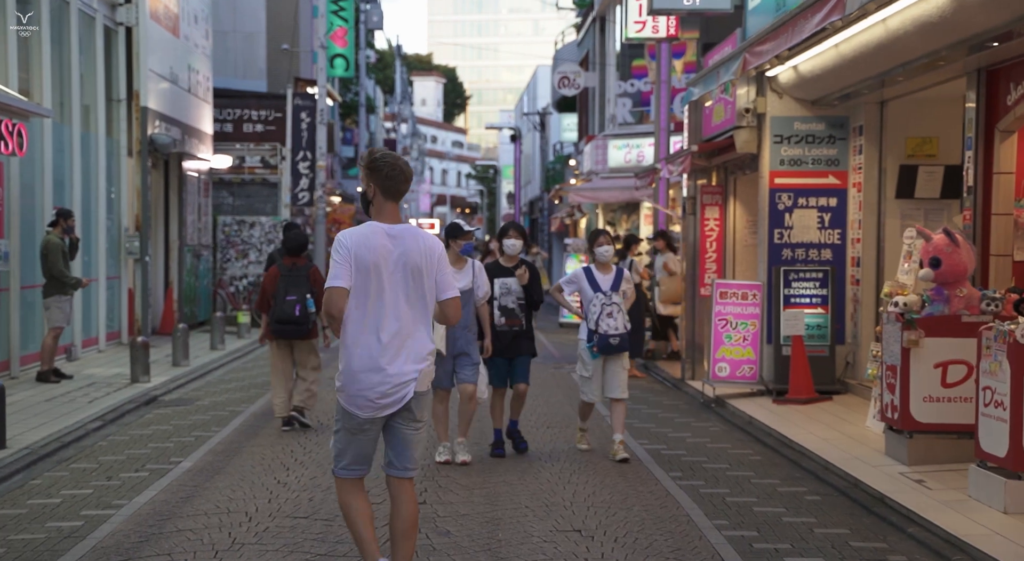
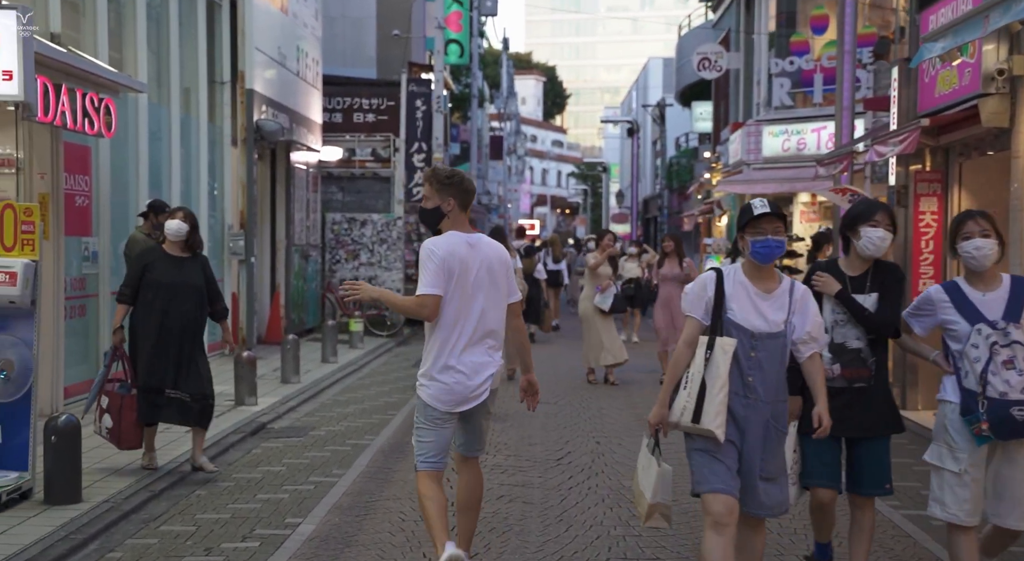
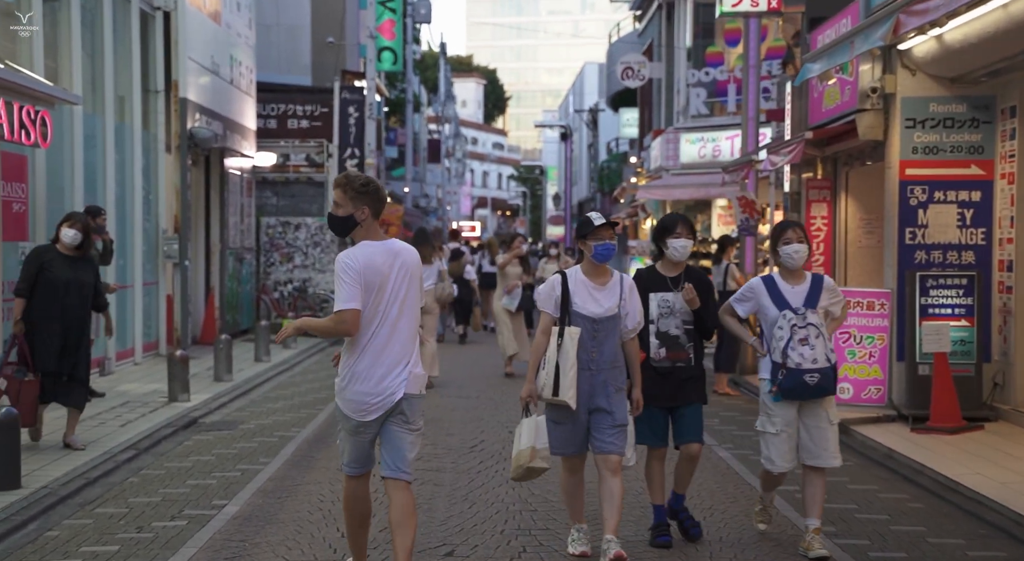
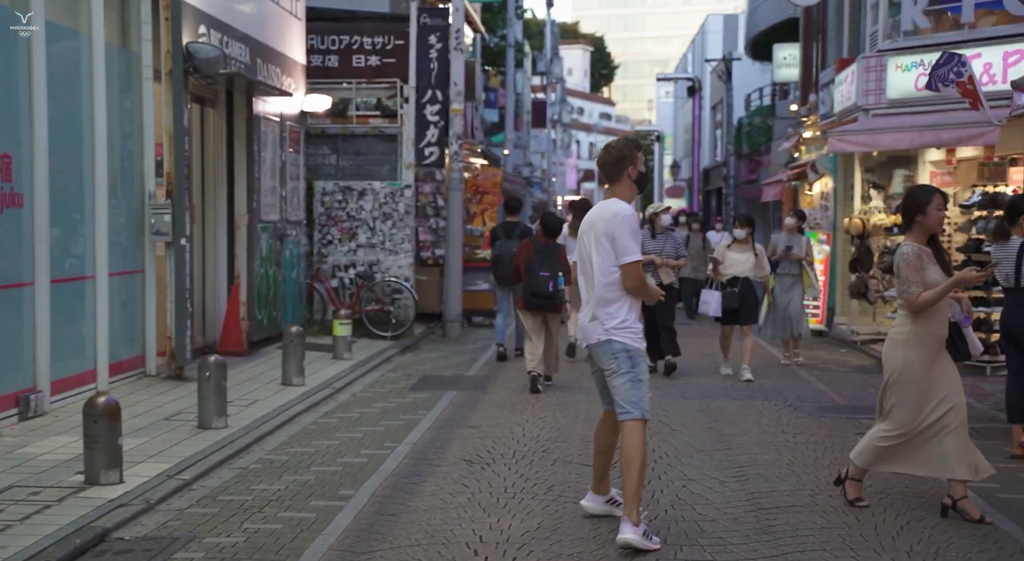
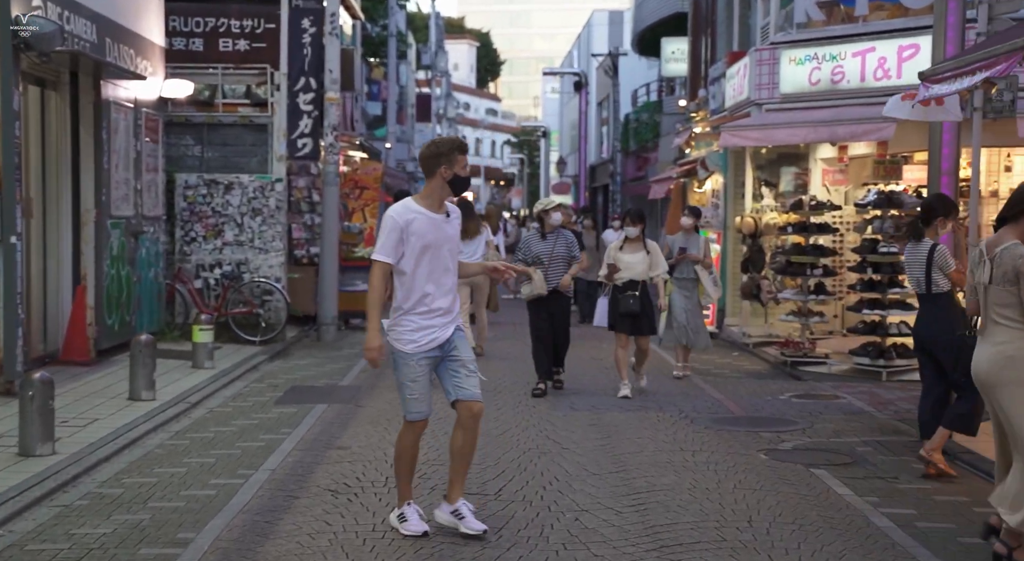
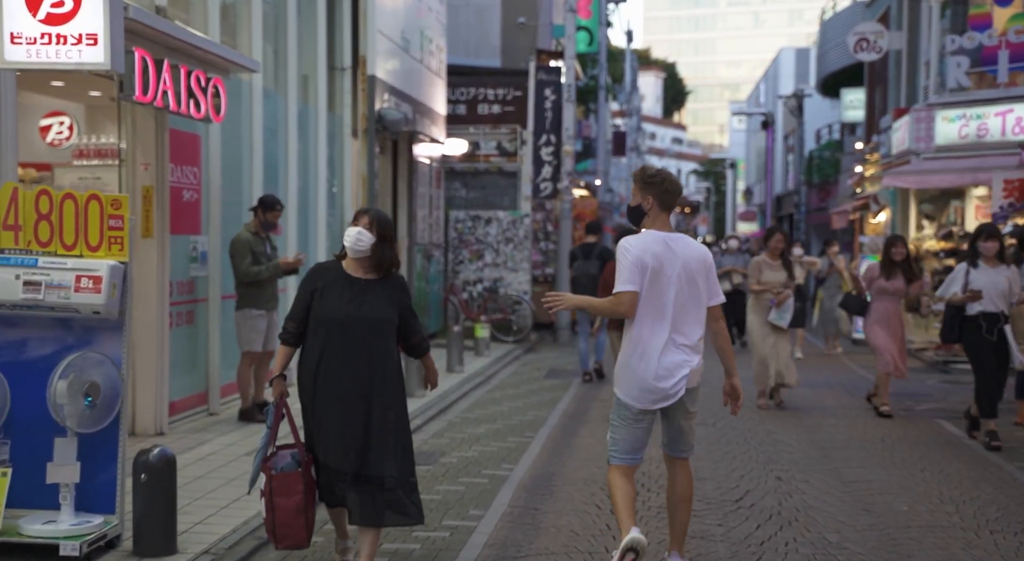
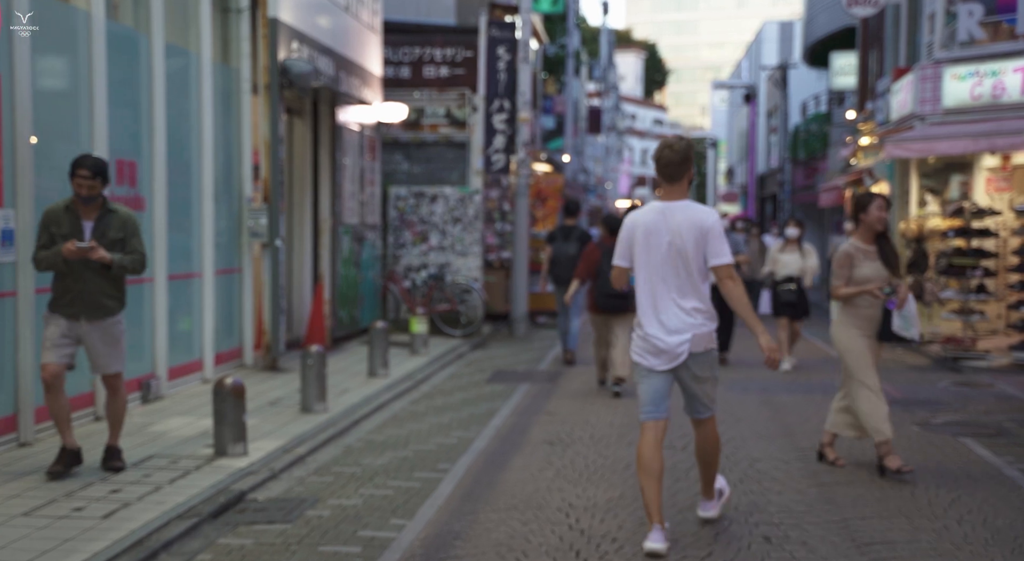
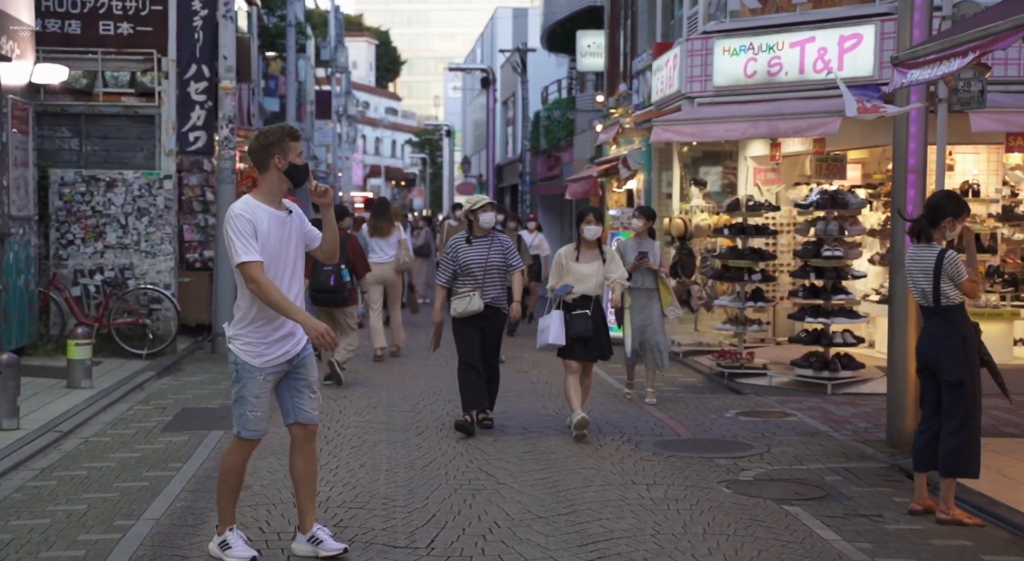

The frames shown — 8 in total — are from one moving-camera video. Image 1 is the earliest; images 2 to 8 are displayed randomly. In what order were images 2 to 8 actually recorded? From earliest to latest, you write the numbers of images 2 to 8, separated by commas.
3, 2, 6, 7, 4, 5, 8
